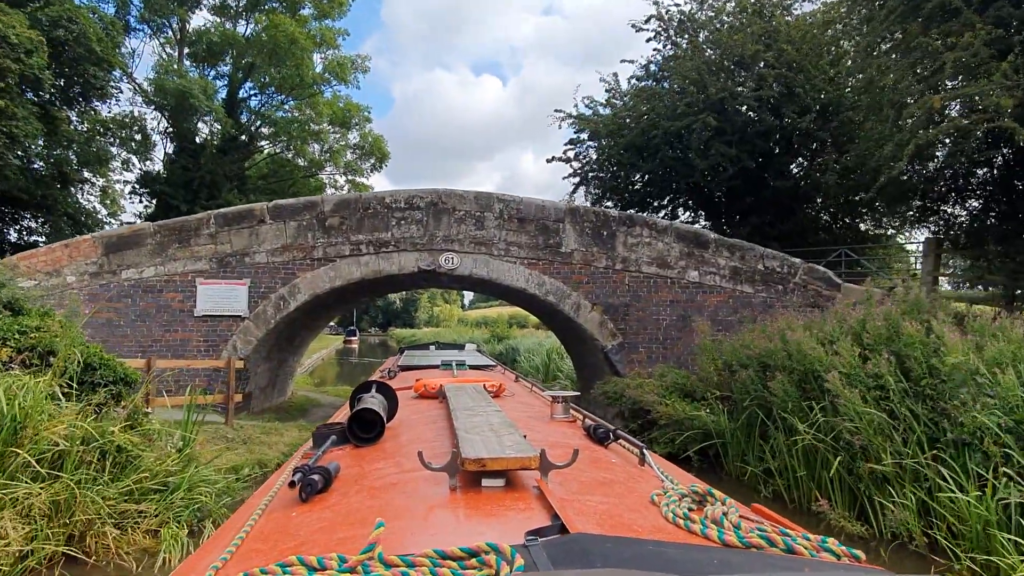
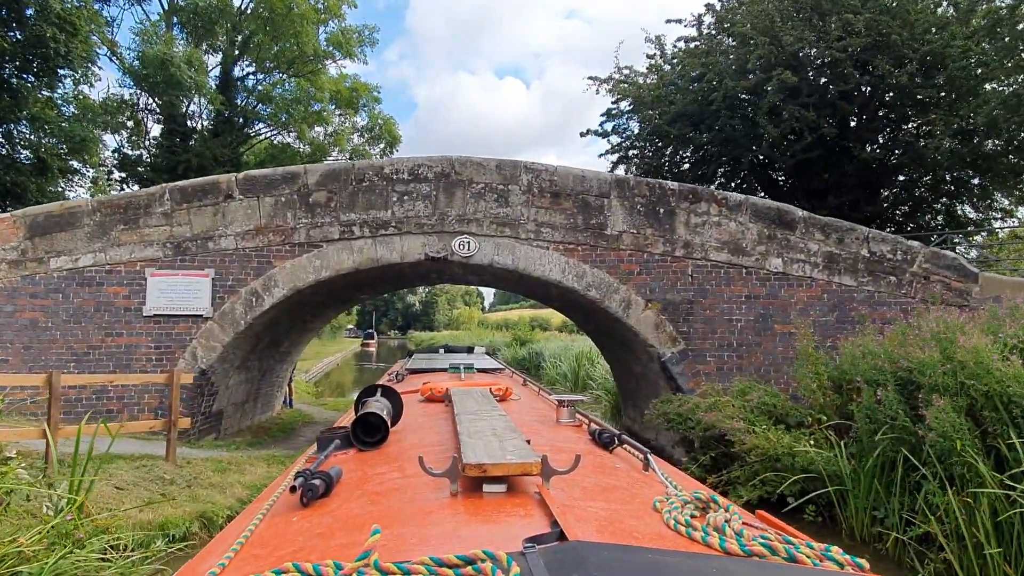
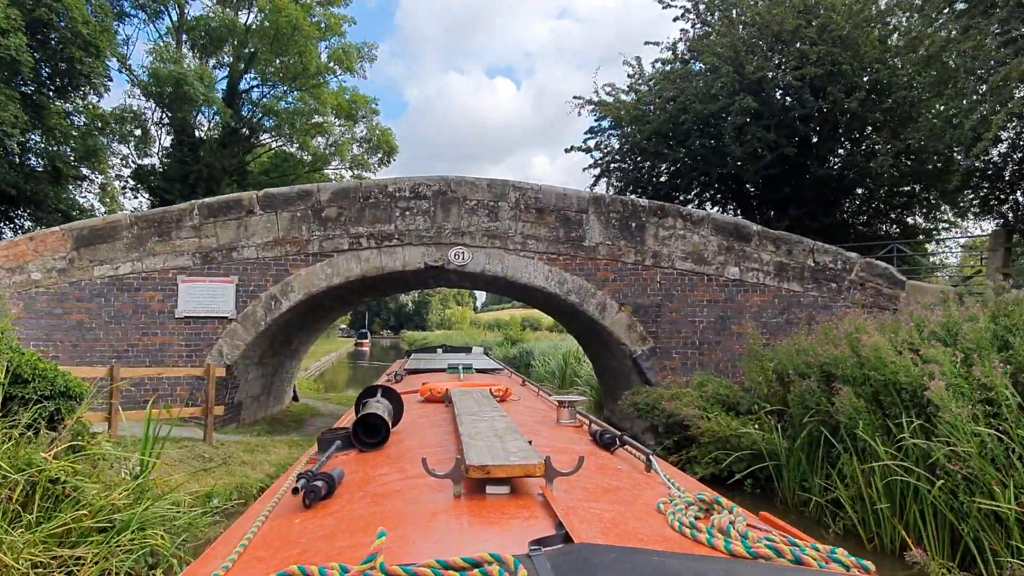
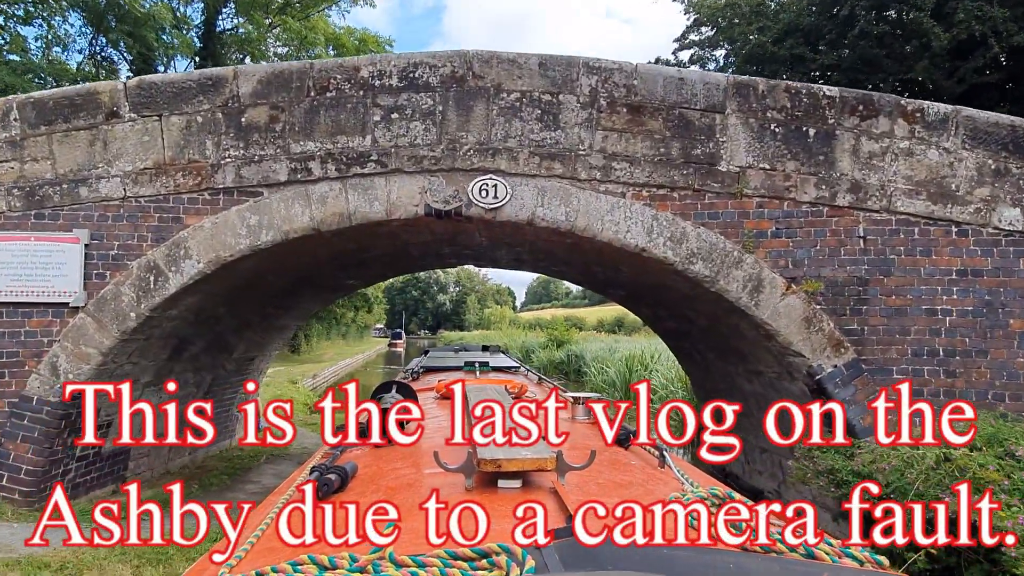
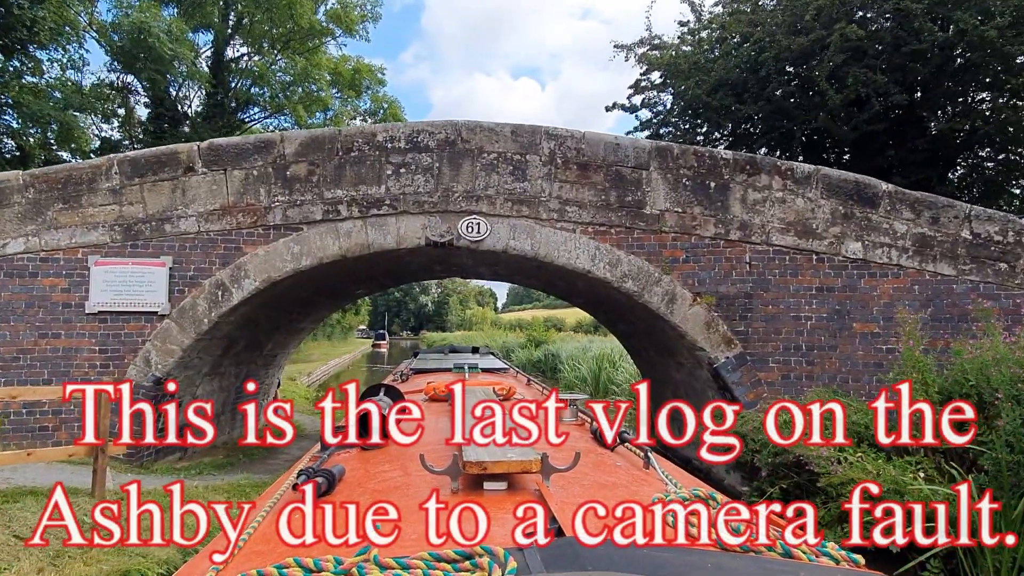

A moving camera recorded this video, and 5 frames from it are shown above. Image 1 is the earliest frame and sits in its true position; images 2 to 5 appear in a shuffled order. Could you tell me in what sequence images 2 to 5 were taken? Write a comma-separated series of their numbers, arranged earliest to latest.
3, 2, 5, 4
